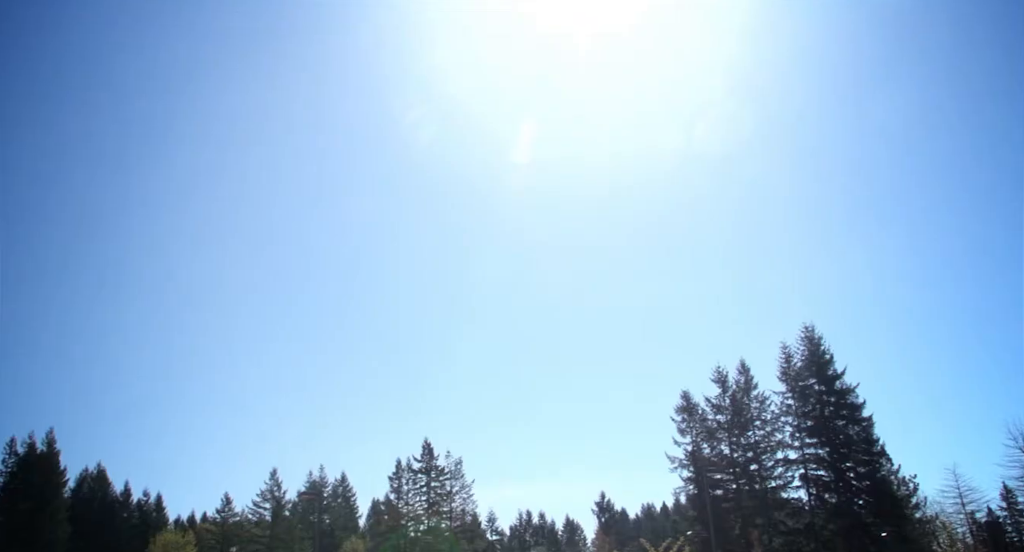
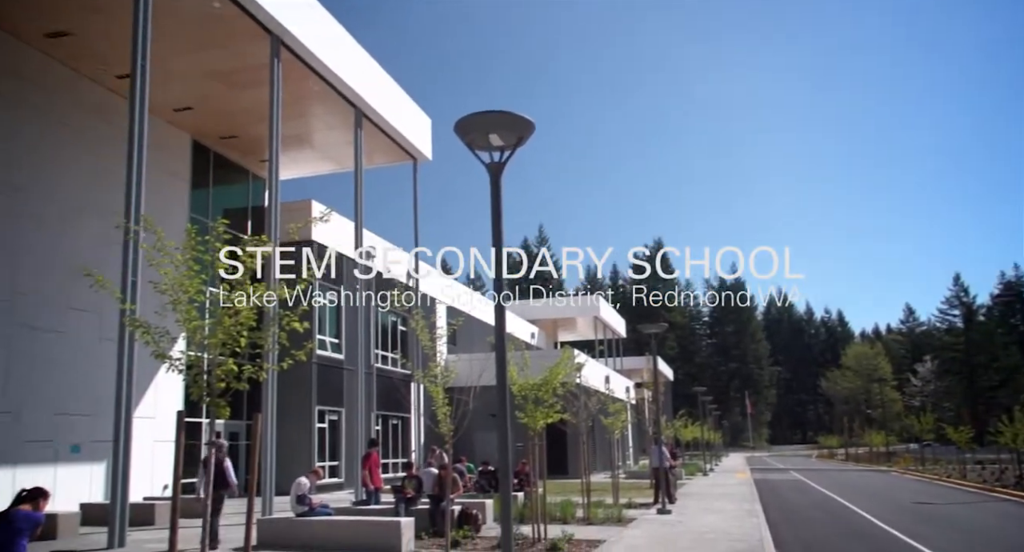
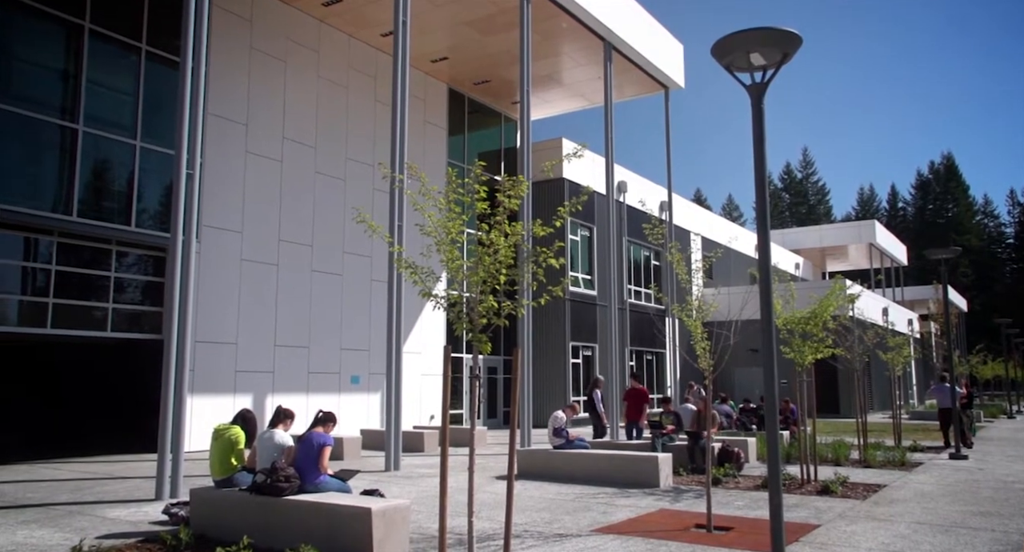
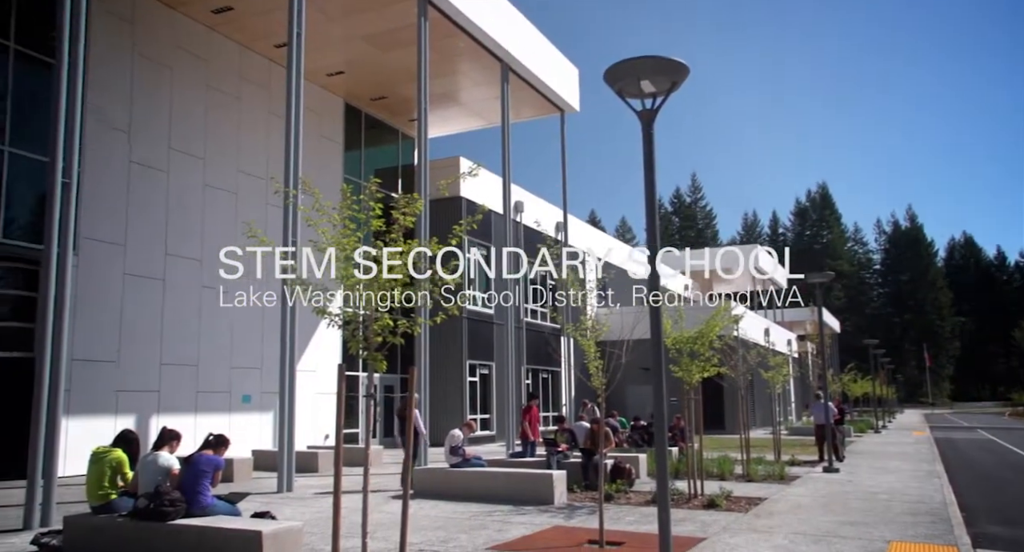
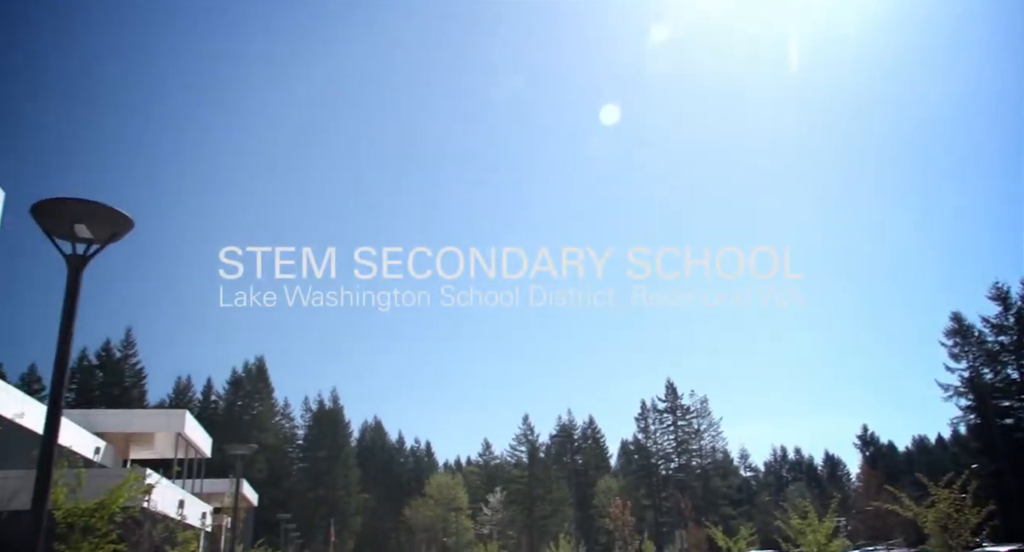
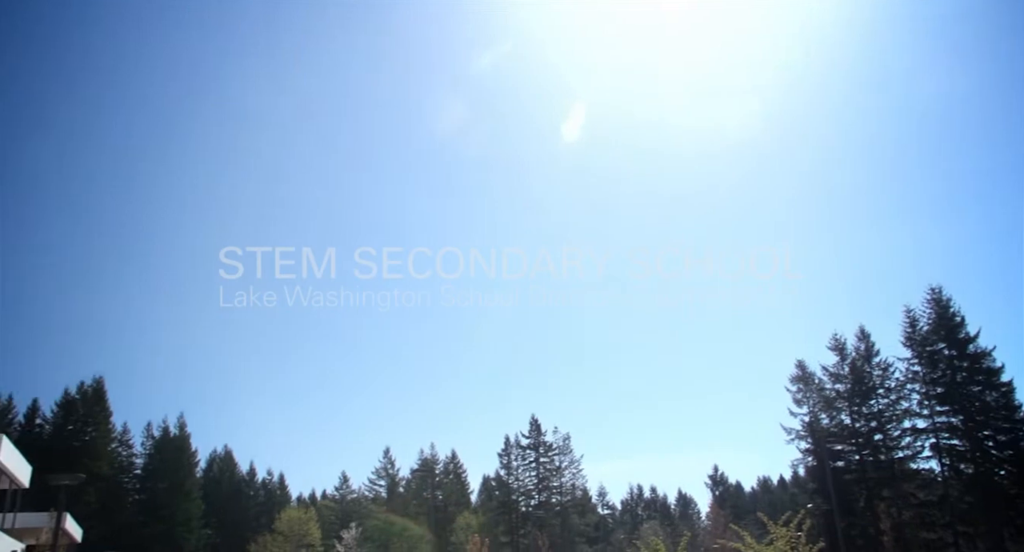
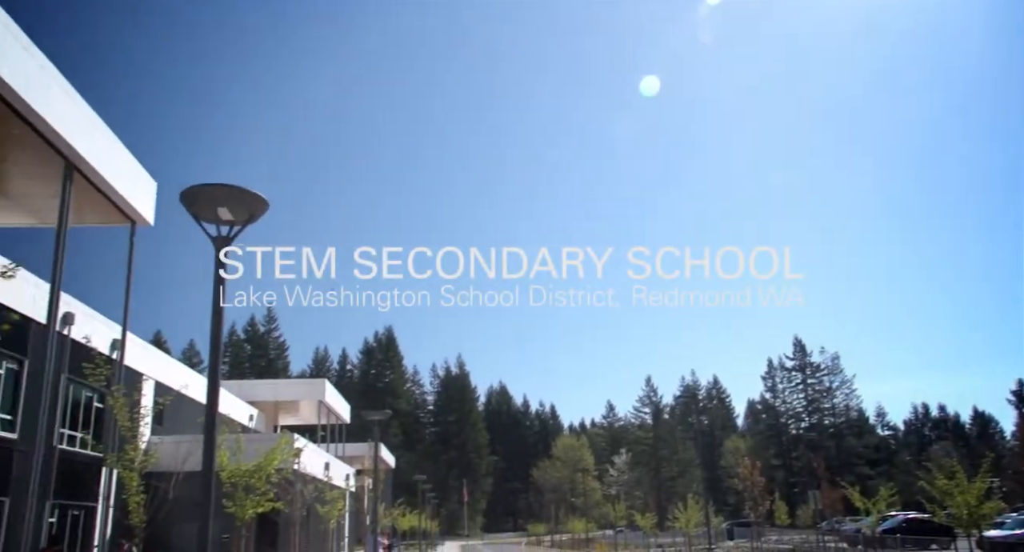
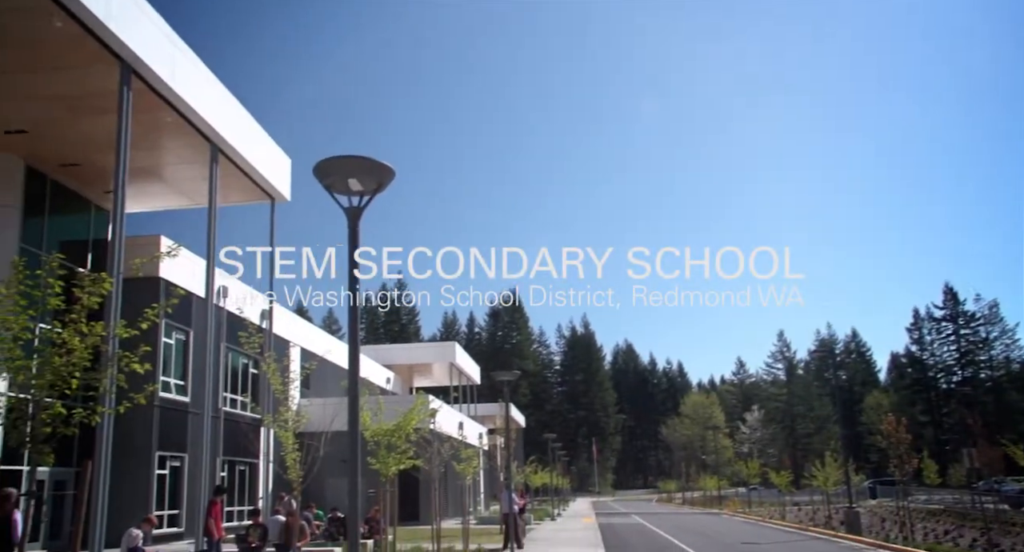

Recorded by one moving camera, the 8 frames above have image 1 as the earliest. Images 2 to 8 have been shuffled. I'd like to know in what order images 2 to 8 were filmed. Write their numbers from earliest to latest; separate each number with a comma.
6, 5, 7, 8, 2, 4, 3
